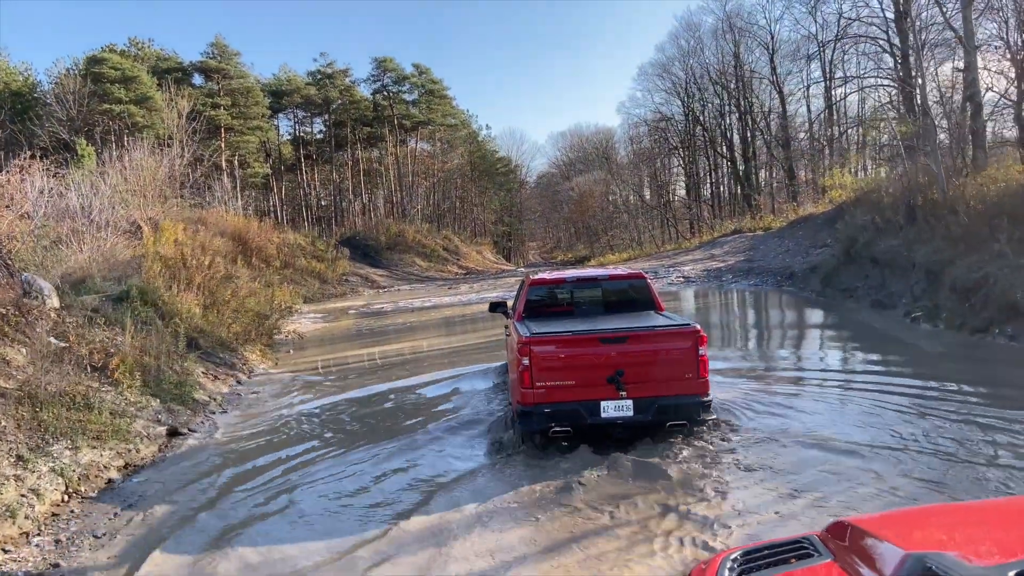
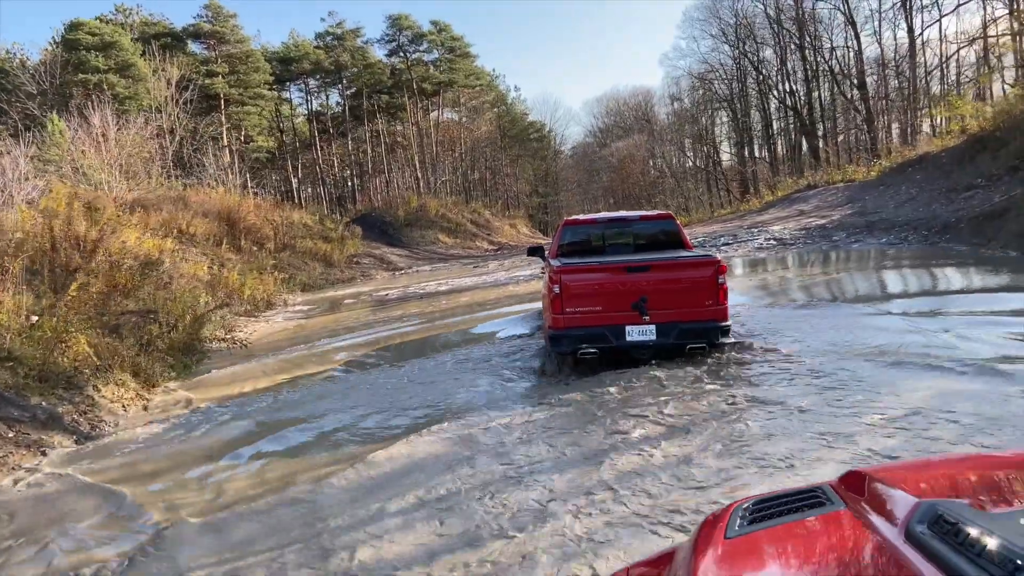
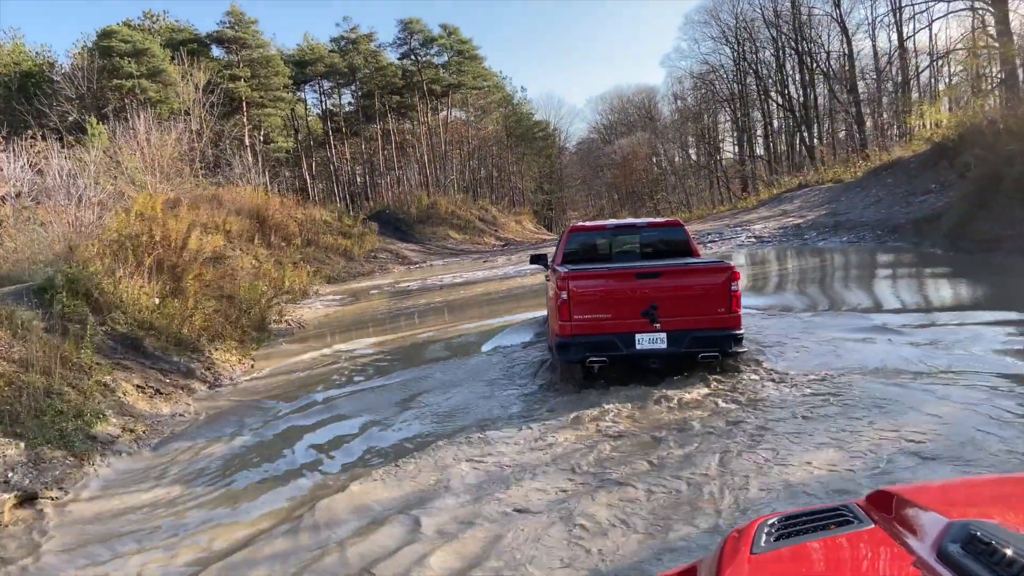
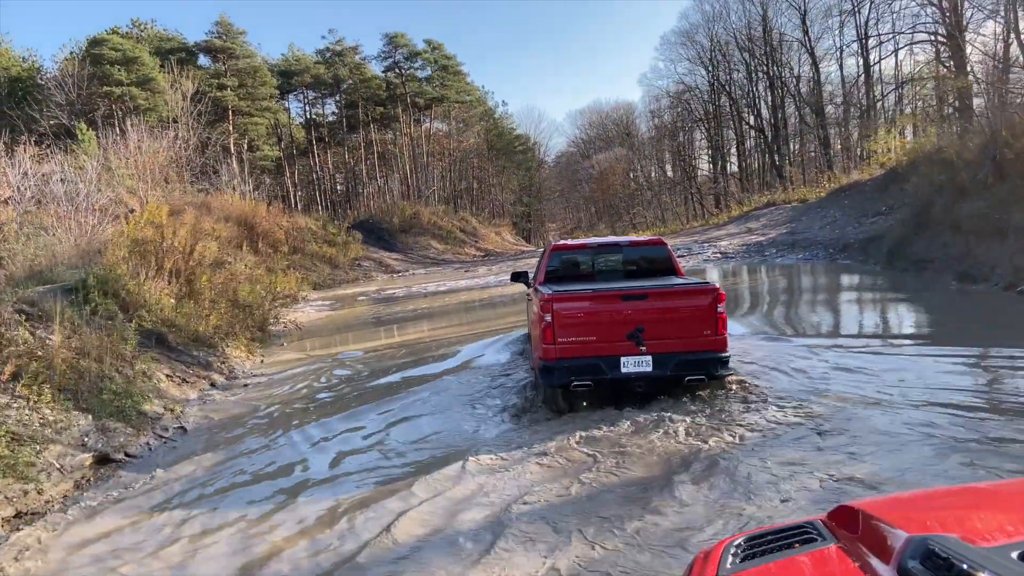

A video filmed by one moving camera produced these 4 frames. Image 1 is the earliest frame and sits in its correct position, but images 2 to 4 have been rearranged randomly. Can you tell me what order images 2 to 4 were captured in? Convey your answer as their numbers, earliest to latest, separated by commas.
4, 3, 2
